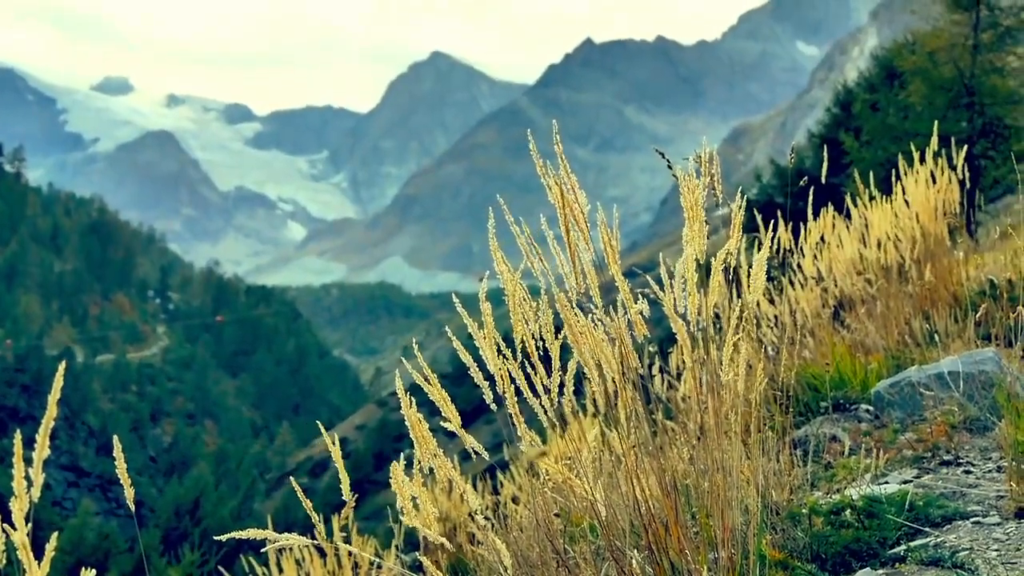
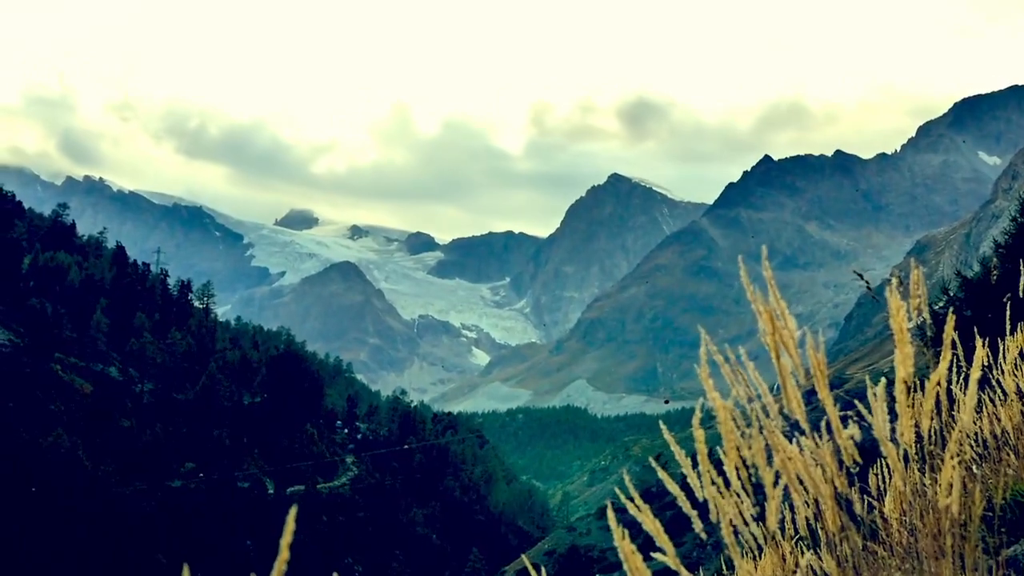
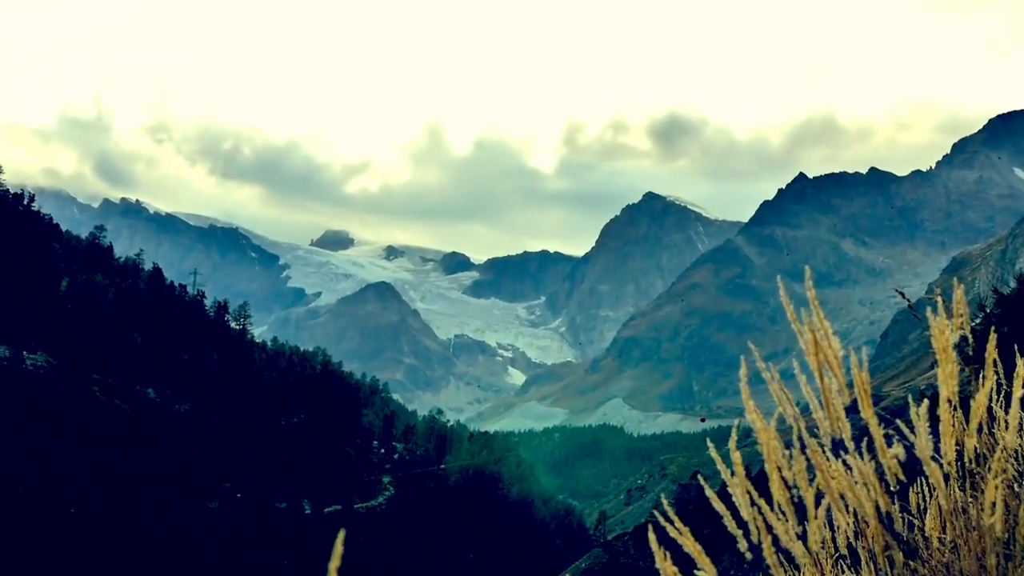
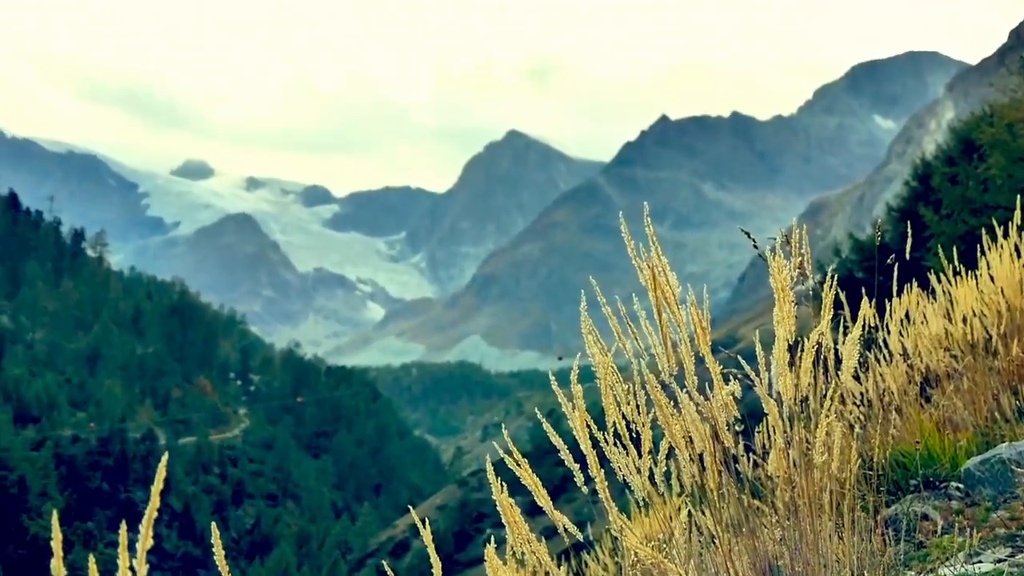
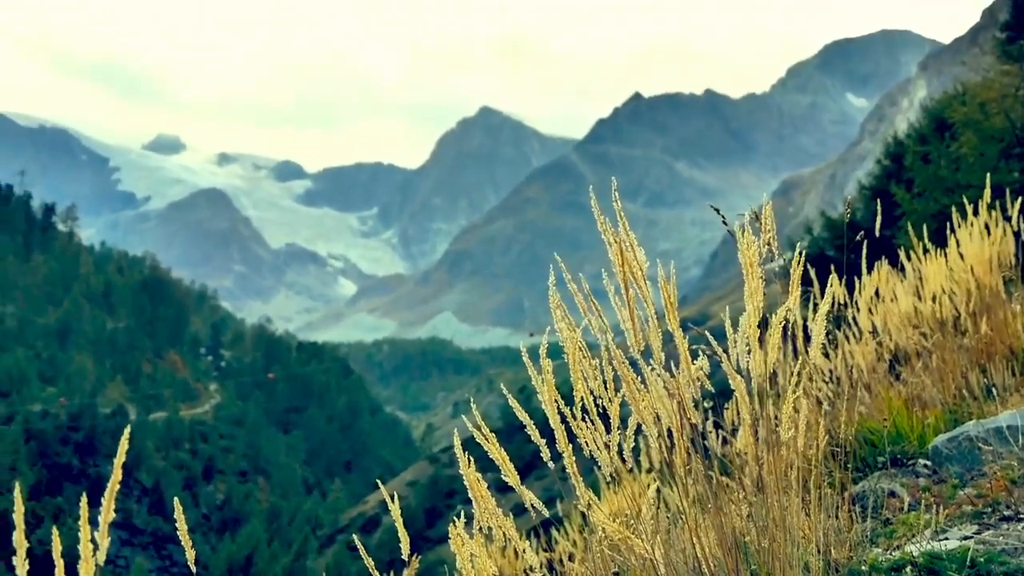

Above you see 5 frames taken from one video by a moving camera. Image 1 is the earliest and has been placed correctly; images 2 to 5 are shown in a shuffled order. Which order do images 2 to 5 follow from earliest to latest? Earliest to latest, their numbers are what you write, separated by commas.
5, 4, 2, 3
